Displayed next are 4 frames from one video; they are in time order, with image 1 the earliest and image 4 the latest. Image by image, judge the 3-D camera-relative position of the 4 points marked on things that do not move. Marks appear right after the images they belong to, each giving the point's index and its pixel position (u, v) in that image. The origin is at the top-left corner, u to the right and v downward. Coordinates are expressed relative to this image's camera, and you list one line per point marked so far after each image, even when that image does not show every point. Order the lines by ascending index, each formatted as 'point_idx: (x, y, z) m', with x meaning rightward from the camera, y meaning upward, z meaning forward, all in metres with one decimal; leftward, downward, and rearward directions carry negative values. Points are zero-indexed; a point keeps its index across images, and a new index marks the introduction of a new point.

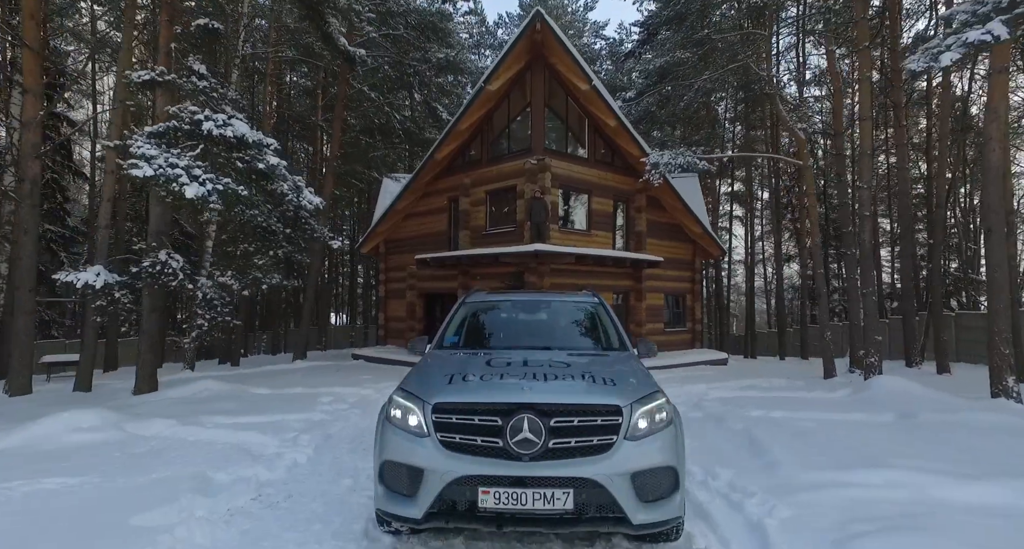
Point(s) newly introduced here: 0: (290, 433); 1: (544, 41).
0: (-2.2, -1.6, +5.6) m
1: (+0.8, +5.6, +13.4) m
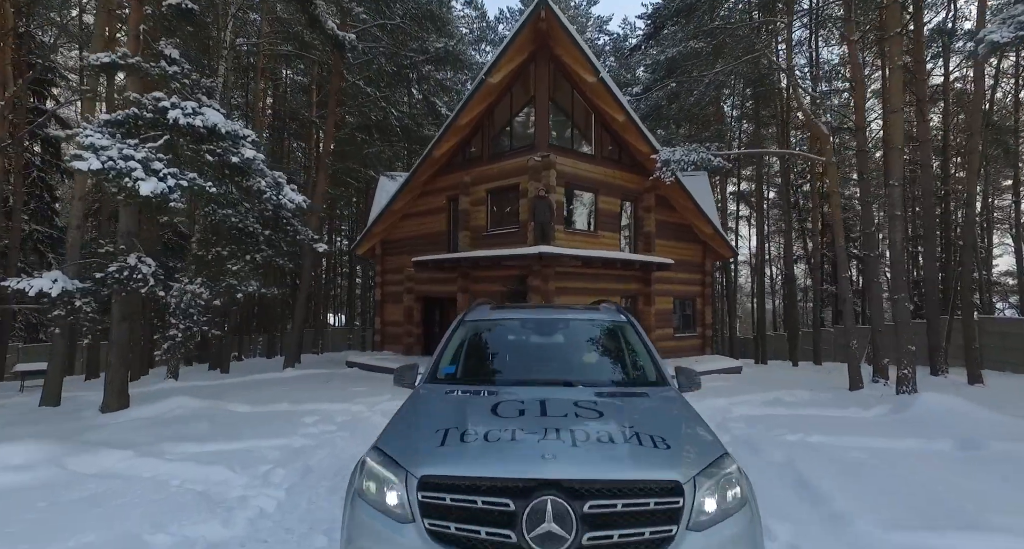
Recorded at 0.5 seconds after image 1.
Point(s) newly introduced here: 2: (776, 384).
0: (-2.2, -1.7, +4.9) m
1: (+0.9, +5.5, +12.7) m
2: (+5.4, -2.3, +11.4) m
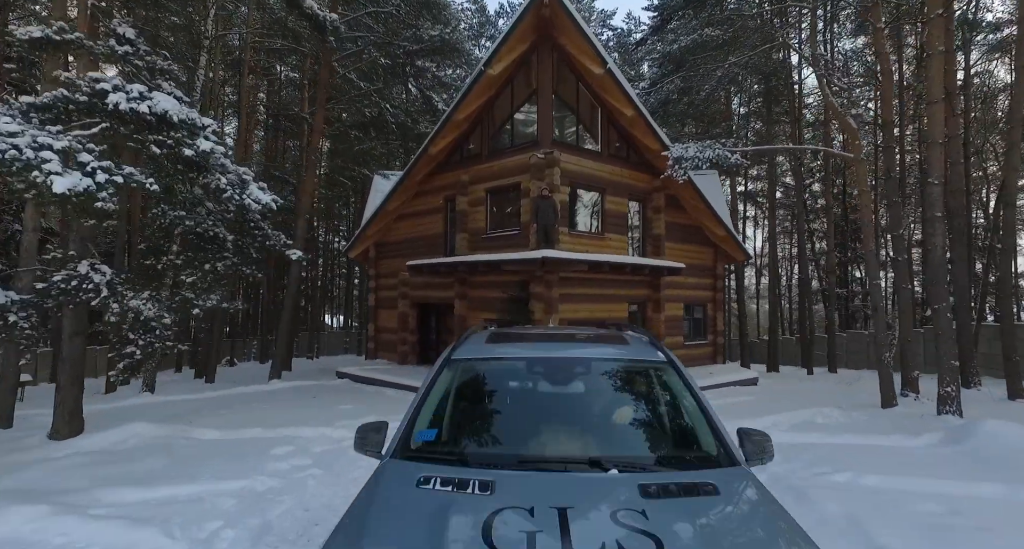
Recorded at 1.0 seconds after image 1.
0: (-2.2, -1.8, +4.0) m
1: (+0.9, +5.4, +11.8) m
2: (+5.4, -2.4, +10.6) m
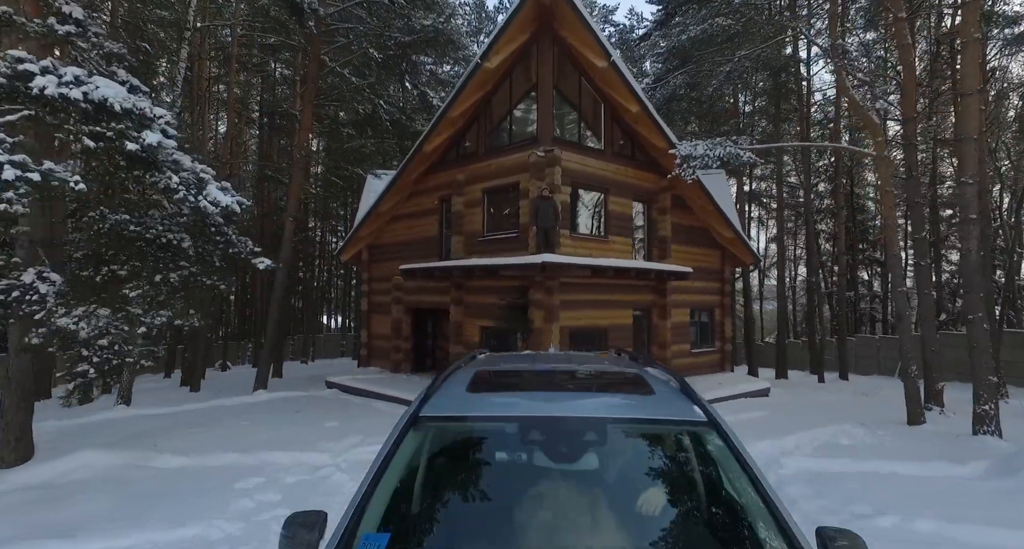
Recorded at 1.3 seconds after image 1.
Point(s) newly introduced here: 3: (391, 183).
0: (-2.2, -1.9, +3.3) m
1: (+0.8, +5.3, +11.1) m
2: (+5.4, -2.5, +9.9) m
3: (-3.0, +2.3, +13.9) m
